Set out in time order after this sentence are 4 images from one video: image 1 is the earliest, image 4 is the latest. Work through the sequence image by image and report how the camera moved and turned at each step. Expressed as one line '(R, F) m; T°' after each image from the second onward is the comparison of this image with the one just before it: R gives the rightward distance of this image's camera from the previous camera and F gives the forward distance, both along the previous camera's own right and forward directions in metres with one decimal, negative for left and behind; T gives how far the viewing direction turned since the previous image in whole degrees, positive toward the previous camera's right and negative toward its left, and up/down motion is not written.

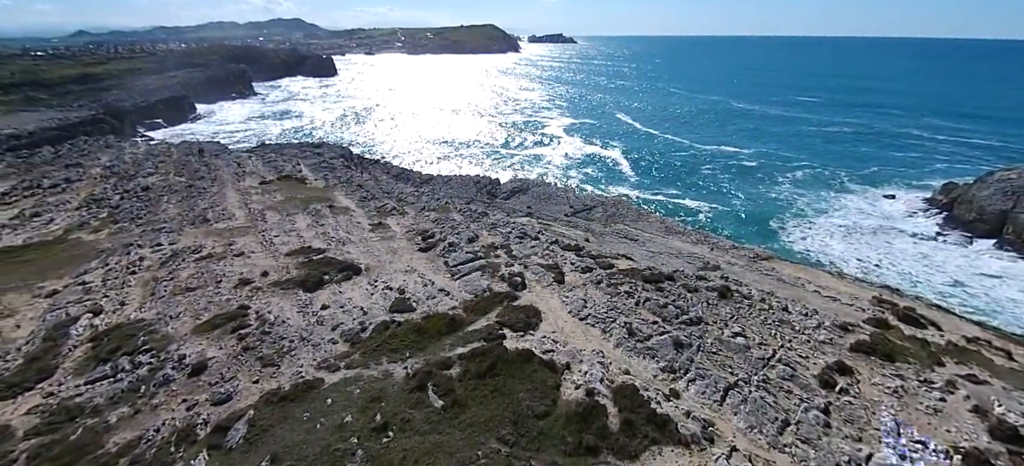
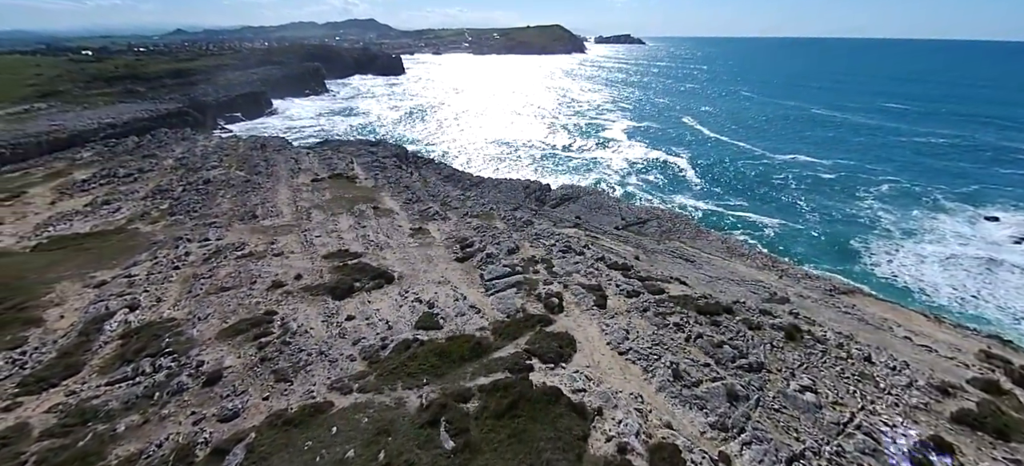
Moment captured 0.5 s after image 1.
(+0.4, +1.1) m; -7°
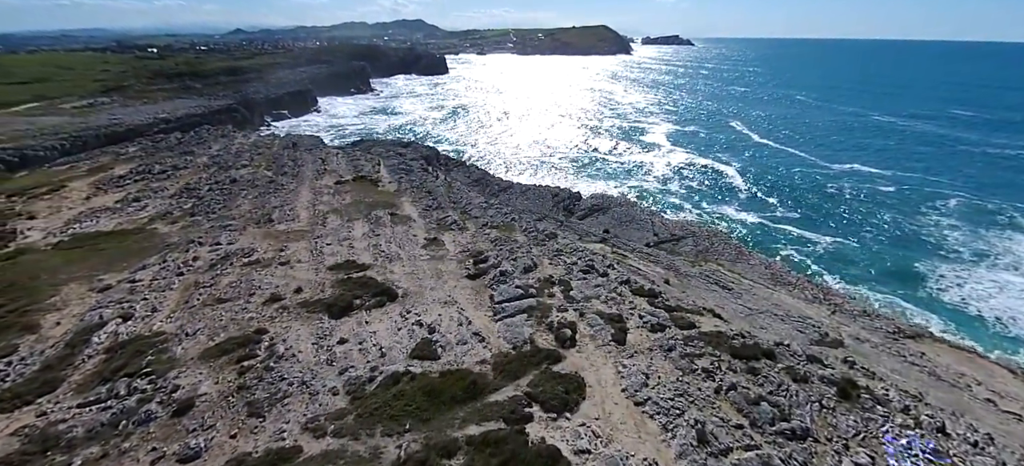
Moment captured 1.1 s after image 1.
(+0.7, +1.4) m; -5°
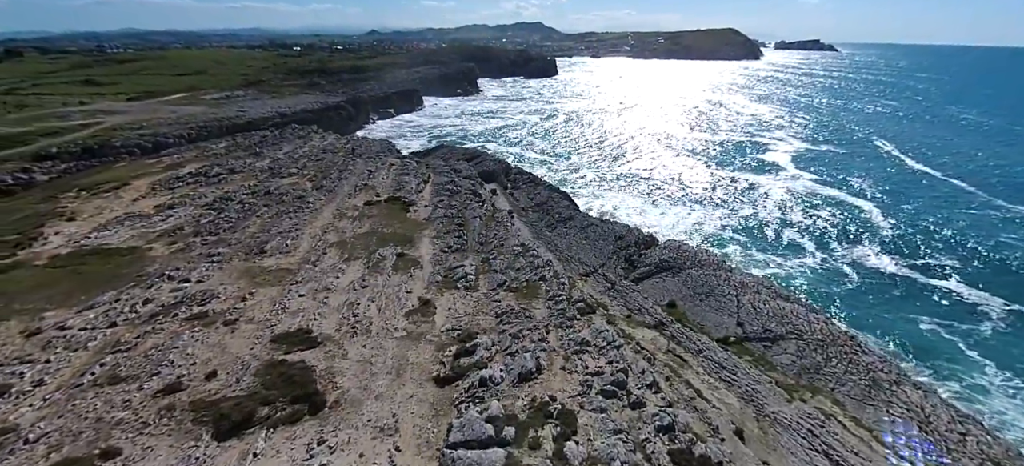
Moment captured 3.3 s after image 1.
(+2.5, +5.3) m; -12°
